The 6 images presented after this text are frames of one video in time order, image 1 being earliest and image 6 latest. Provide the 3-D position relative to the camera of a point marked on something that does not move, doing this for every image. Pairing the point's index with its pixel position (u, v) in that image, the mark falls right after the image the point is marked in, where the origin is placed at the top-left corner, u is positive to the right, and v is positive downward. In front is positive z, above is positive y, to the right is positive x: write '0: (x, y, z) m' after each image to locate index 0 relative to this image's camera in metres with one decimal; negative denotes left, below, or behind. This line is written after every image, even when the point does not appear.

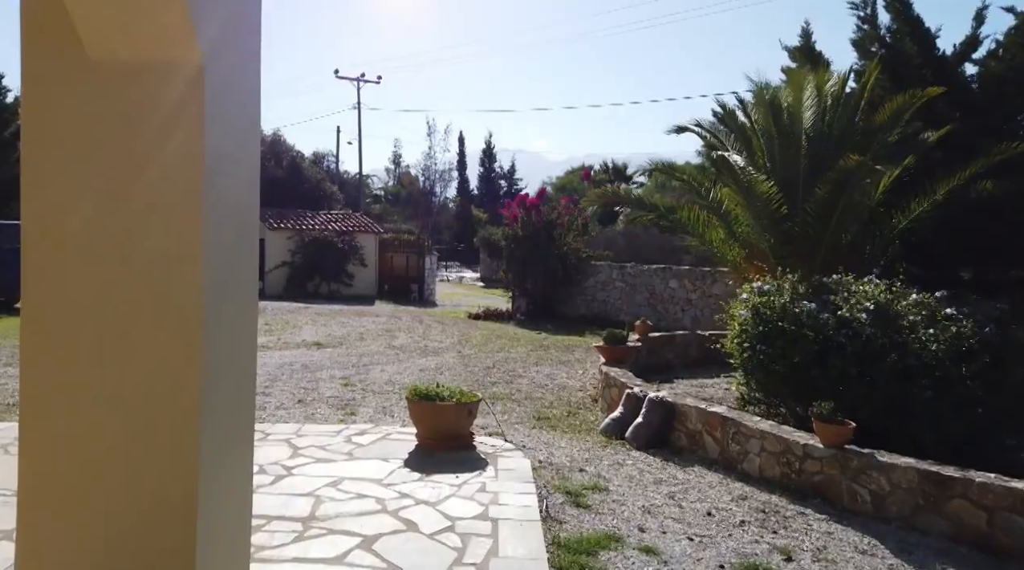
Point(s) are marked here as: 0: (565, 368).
0: (+0.7, -1.2, +10.1) m
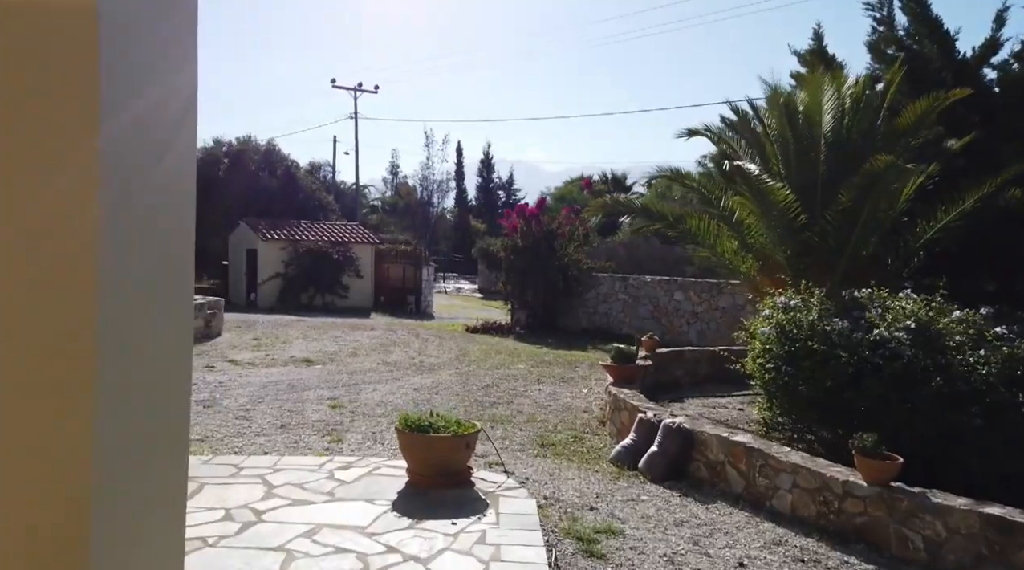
0: (+0.7, -1.3, +9.6) m
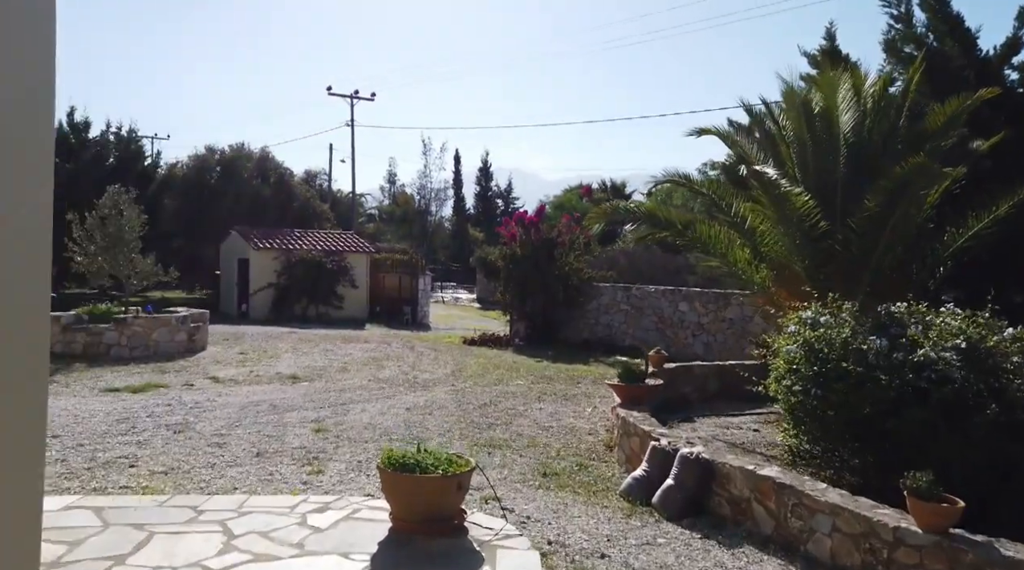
0: (+0.7, -1.5, +9.0) m
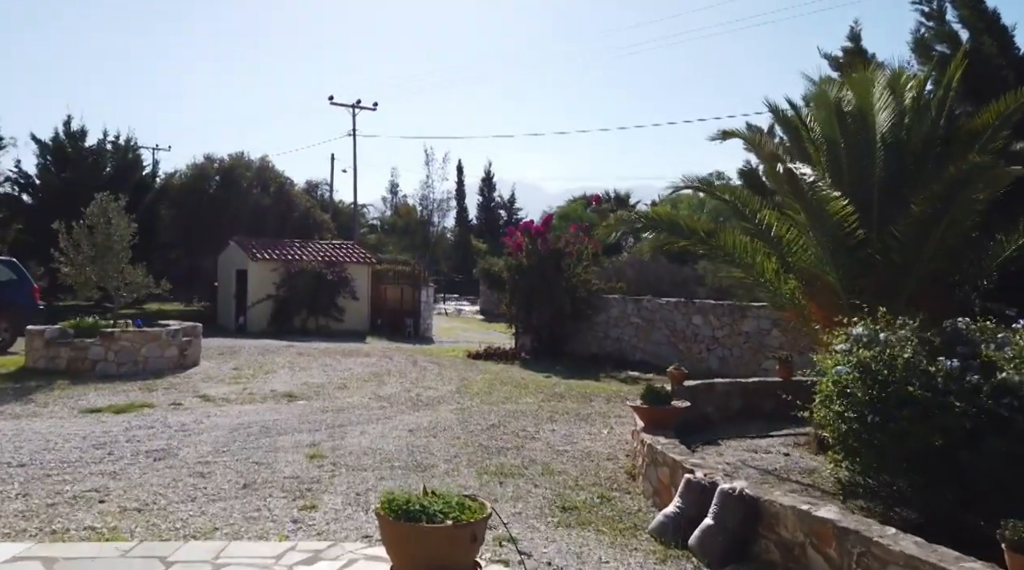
0: (+0.8, -1.6, +8.4) m
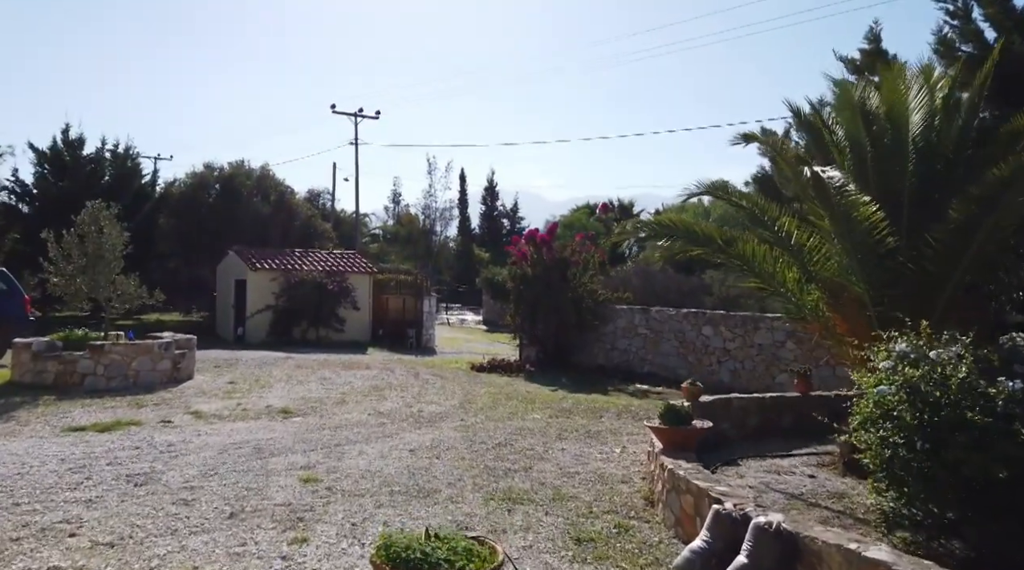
0: (+0.9, -1.7, +7.9) m
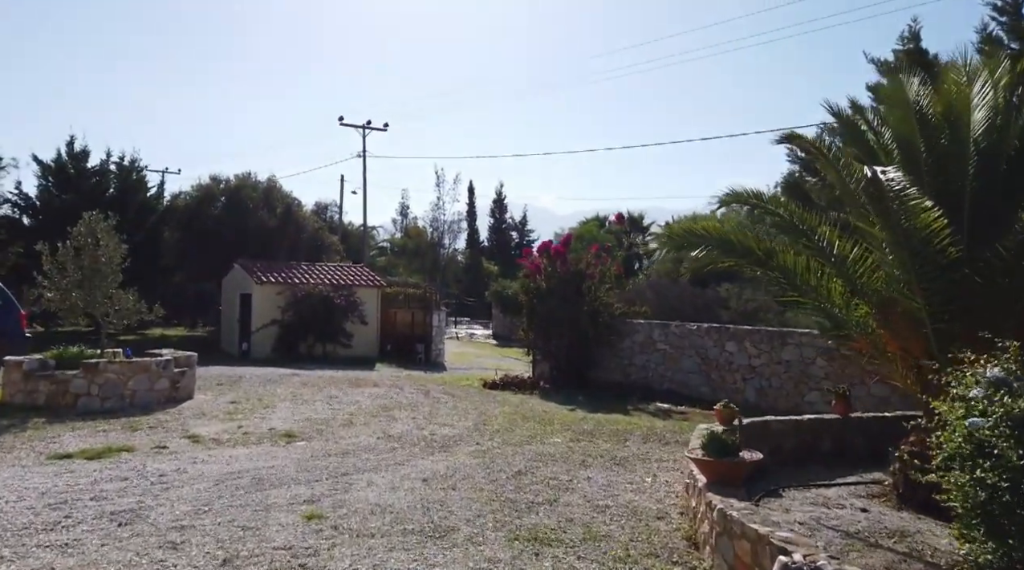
0: (+1.1, -1.9, +7.3) m
